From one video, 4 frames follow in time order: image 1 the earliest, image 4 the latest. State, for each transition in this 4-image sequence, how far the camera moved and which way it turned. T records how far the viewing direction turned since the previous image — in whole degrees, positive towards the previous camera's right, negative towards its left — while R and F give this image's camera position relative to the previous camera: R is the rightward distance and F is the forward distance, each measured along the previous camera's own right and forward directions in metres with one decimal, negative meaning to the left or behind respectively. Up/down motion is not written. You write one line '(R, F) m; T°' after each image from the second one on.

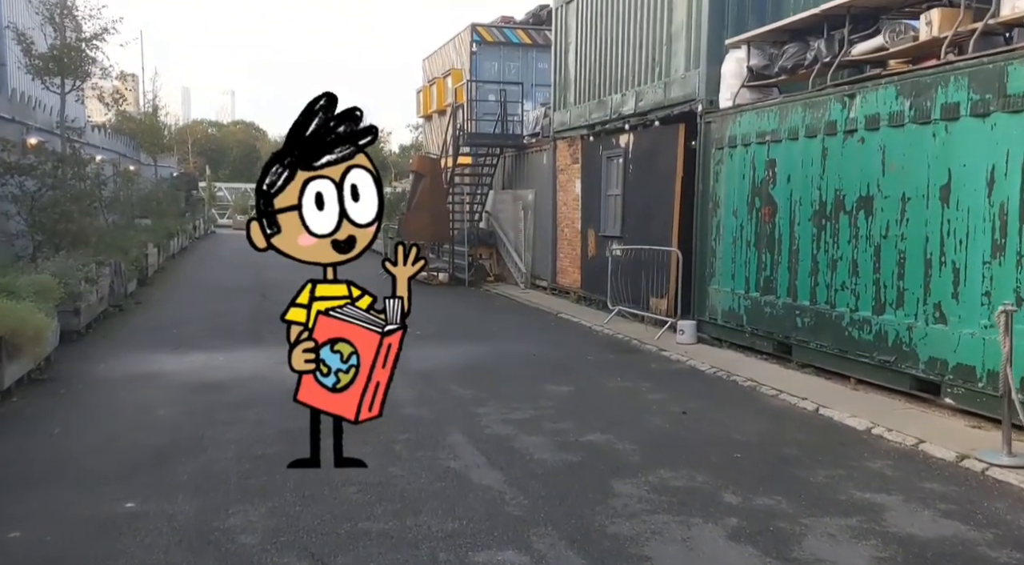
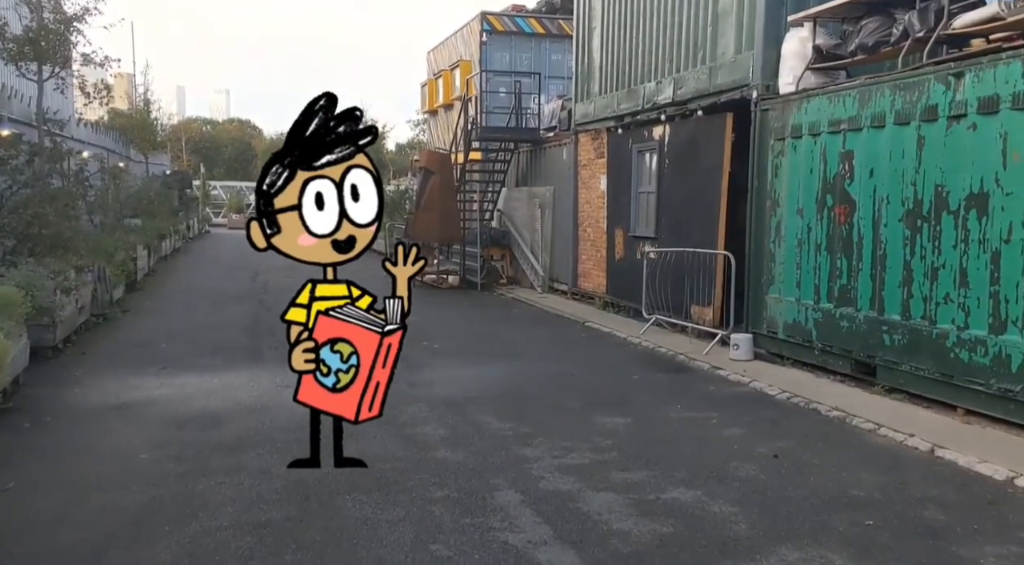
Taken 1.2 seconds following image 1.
(-0.4, +1.3) m; 0°
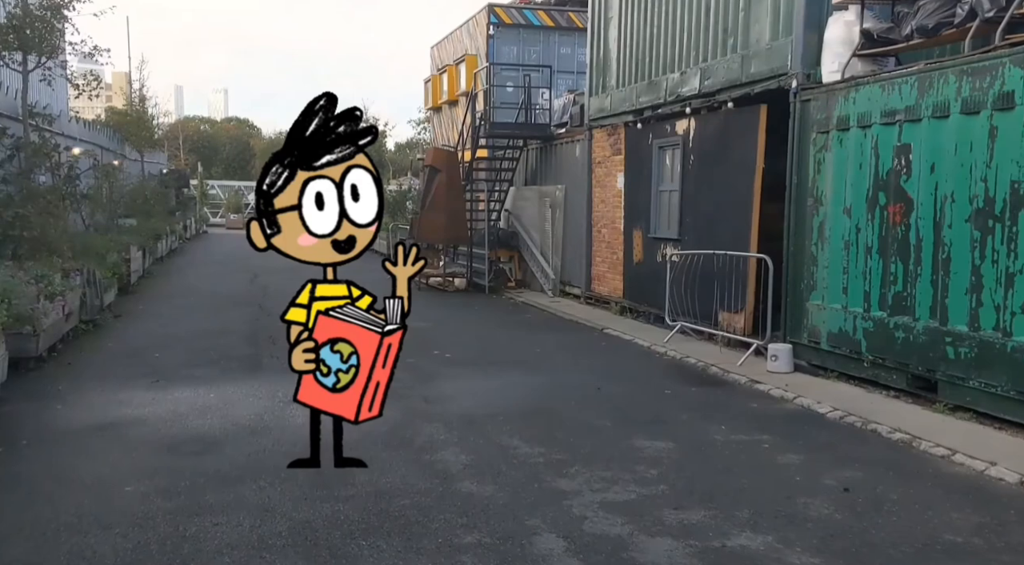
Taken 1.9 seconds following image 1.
(-0.2, +0.7) m; 0°
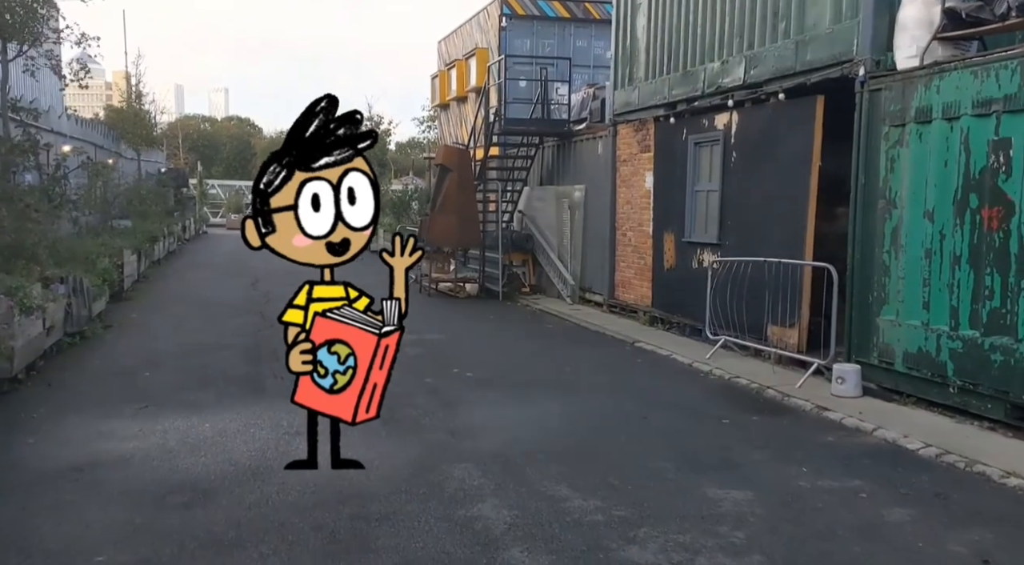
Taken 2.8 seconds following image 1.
(-0.3, +1.0) m; 0°
